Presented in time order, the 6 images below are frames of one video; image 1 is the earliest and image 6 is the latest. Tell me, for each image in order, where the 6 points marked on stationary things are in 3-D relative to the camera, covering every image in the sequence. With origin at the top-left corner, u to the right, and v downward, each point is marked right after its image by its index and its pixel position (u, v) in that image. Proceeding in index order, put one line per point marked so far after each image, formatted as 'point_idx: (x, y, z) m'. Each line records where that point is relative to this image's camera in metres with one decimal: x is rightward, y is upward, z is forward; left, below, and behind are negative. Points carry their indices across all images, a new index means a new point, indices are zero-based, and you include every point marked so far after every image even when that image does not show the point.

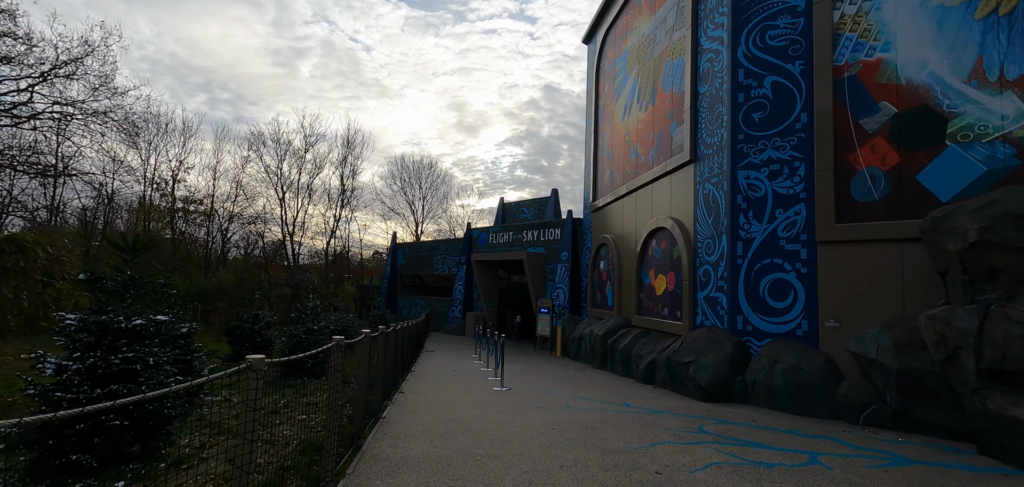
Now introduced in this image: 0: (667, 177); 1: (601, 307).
0: (+4.6, +2.0, +14.2) m
1: (+3.6, -2.6, +19.4) m
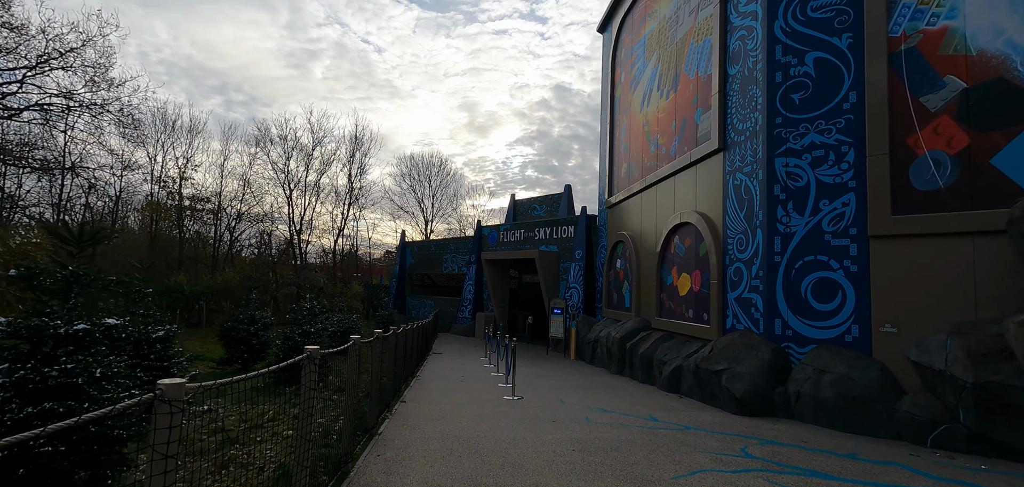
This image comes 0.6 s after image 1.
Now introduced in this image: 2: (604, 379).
0: (+4.9, +2.1, +13.1) m
1: (+4.1, -2.5, +18.4) m
2: (+2.6, -3.8, +13.2) m
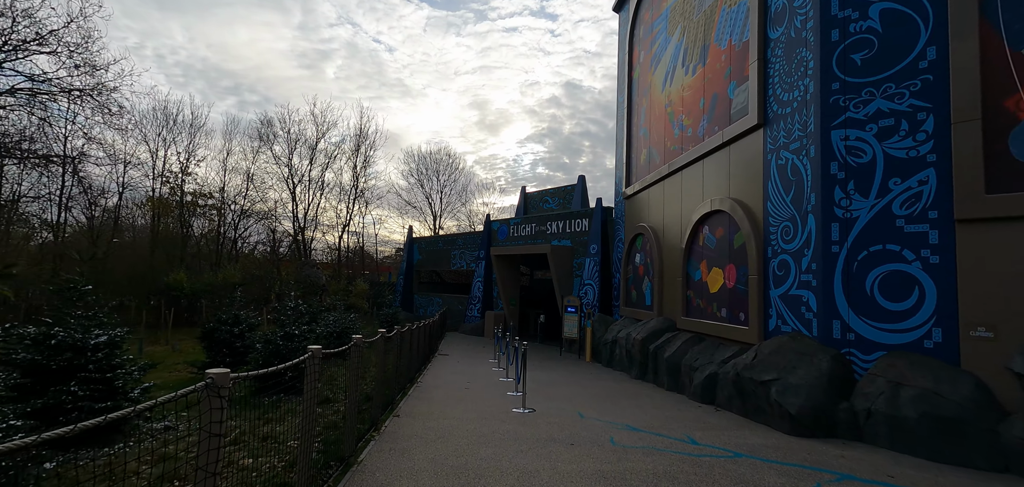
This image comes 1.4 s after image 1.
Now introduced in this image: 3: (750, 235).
0: (+5.2, +2.3, +11.7) m
1: (+4.4, -2.2, +17.0) m
2: (+2.8, -3.6, +11.9) m
3: (+5.0, +0.2, +10.0) m
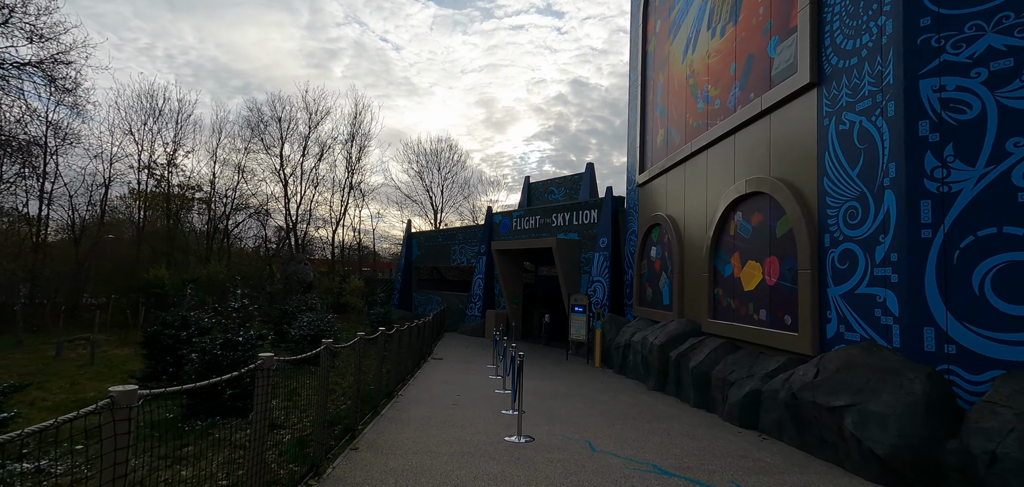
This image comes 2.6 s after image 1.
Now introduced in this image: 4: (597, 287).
0: (+5.1, +2.5, +9.8) m
1: (+4.5, -2.0, +15.1) m
2: (+2.8, -3.3, +10.0) m
3: (+4.9, +0.4, +8.2) m
4: (+3.4, -1.7, +18.9) m
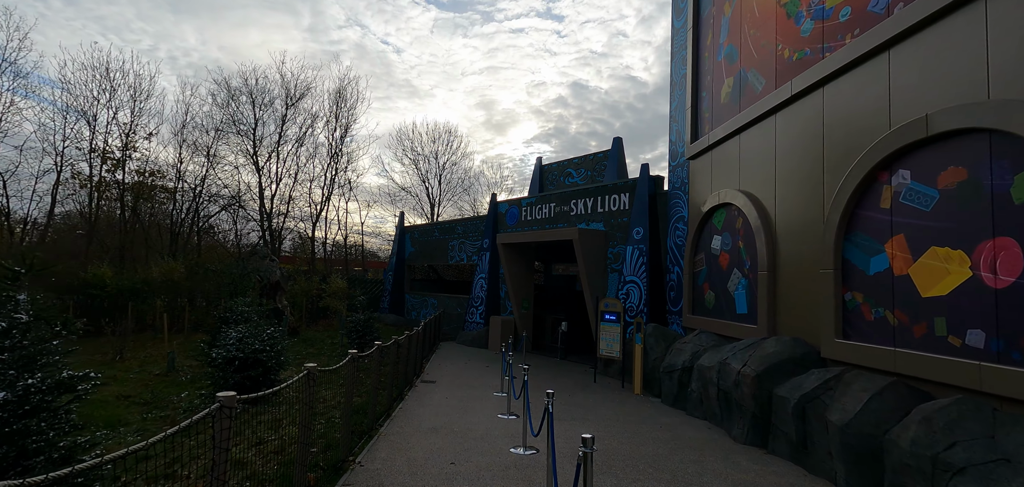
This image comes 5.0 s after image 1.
0: (+5.5, +2.8, +5.9) m
1: (+4.8, -1.7, +11.2) m
2: (+3.1, -3.0, +6.1) m
3: (+5.3, +0.7, +4.3) m
4: (+3.7, -1.4, +15.0) m
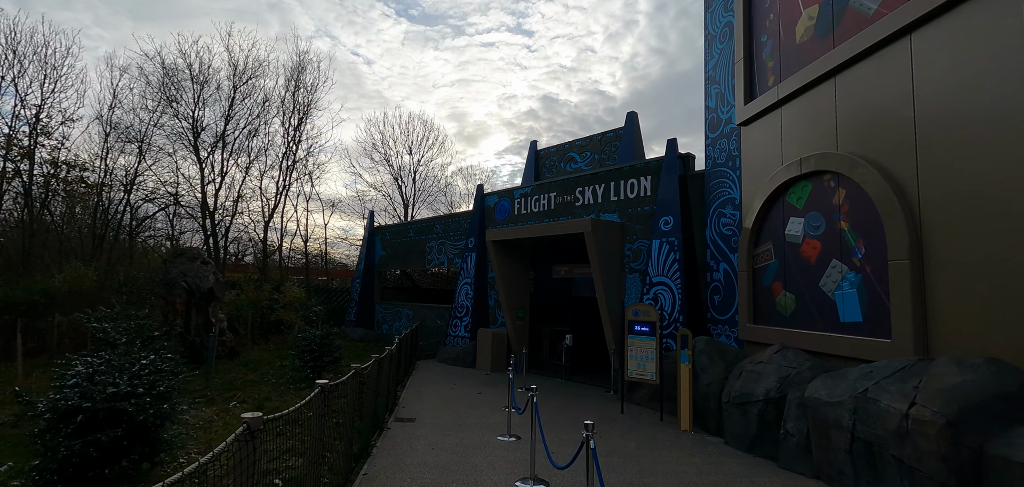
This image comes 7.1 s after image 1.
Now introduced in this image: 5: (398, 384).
0: (+6.0, +3.2, +3.1) m
1: (+5.0, -1.4, +8.3) m
2: (+3.7, -2.6, +3.1) m
3: (+5.9, +1.2, +1.4) m
4: (+3.7, -1.2, +11.9) m
5: (-2.8, -3.4, +11.6) m
